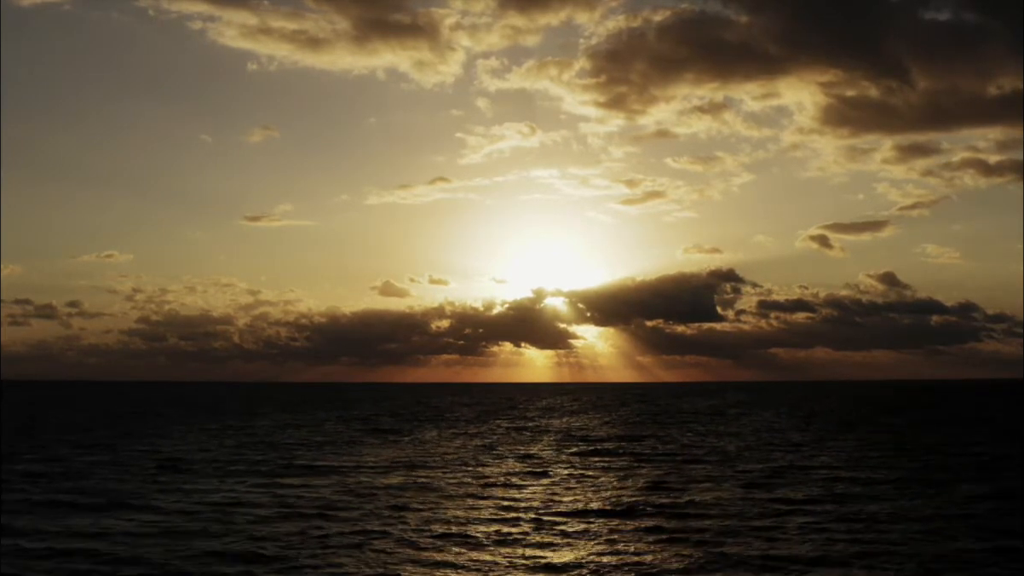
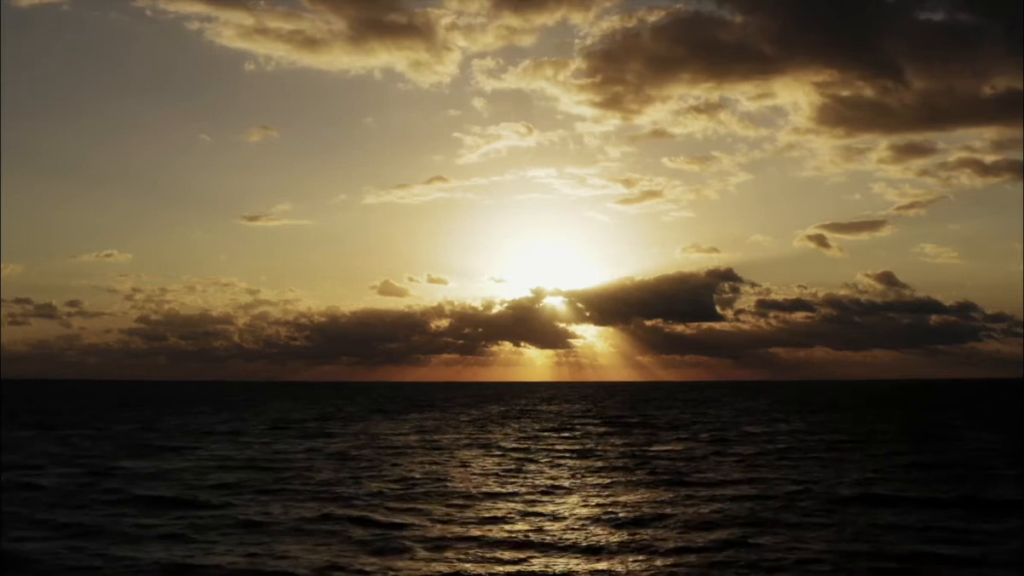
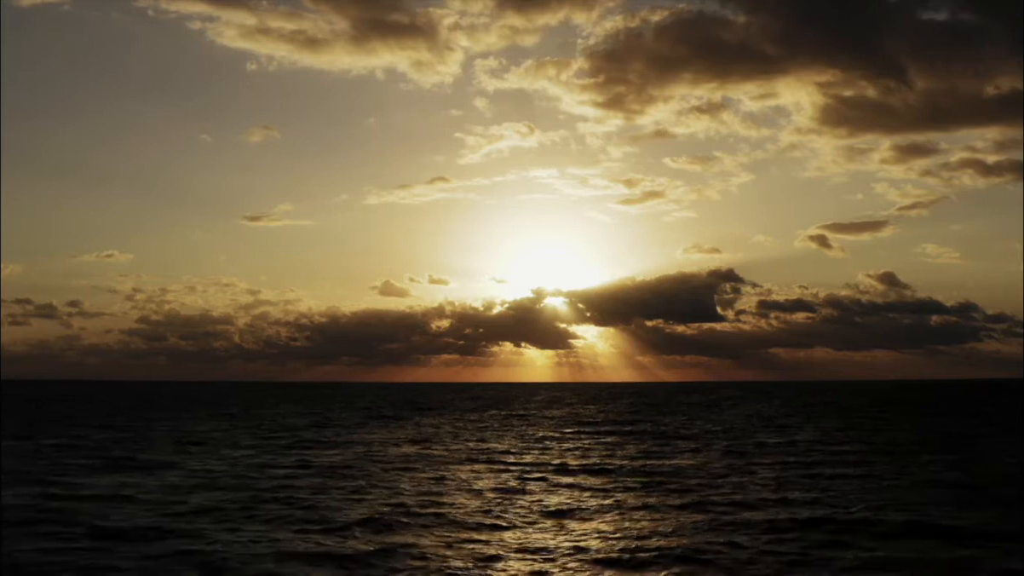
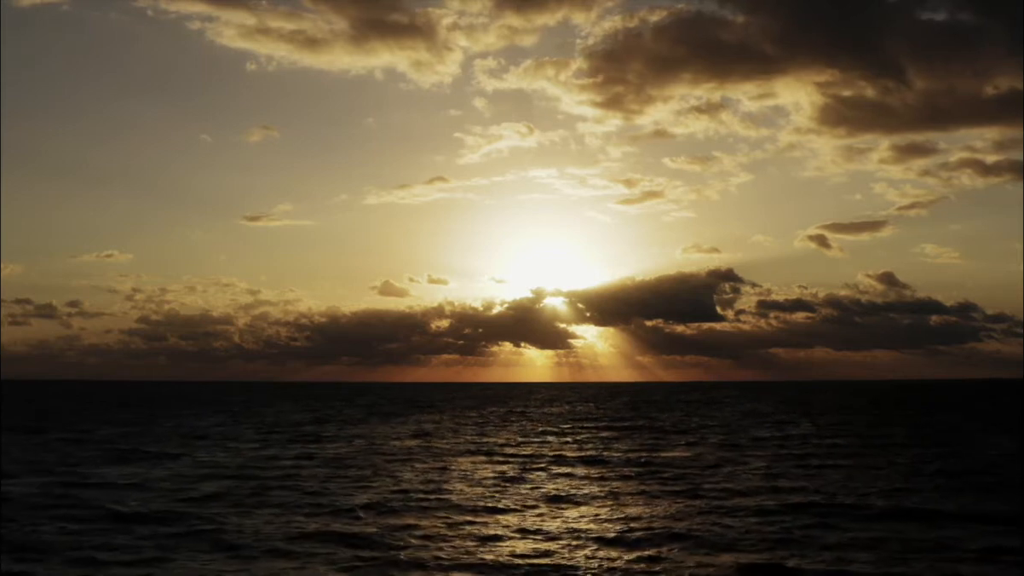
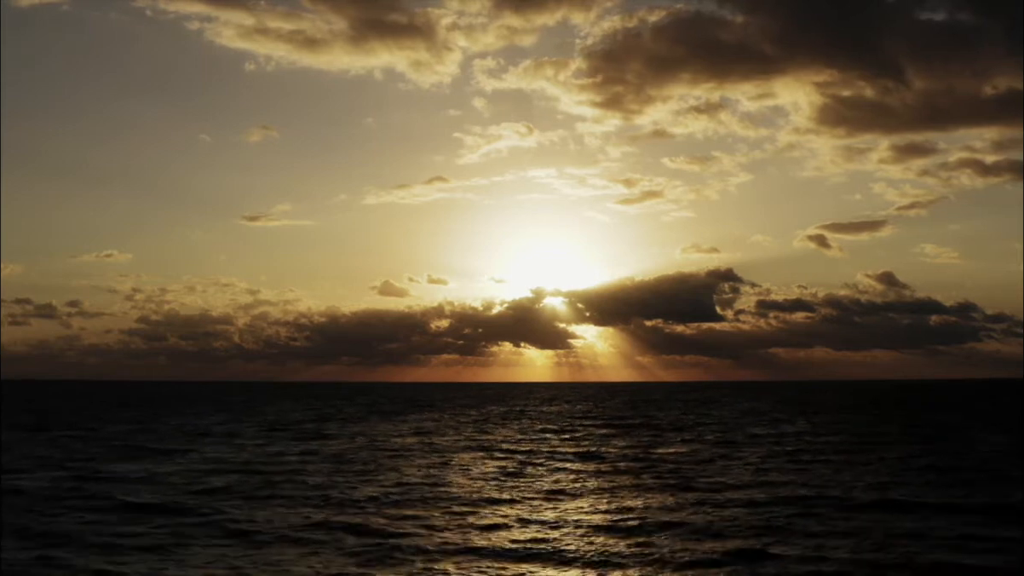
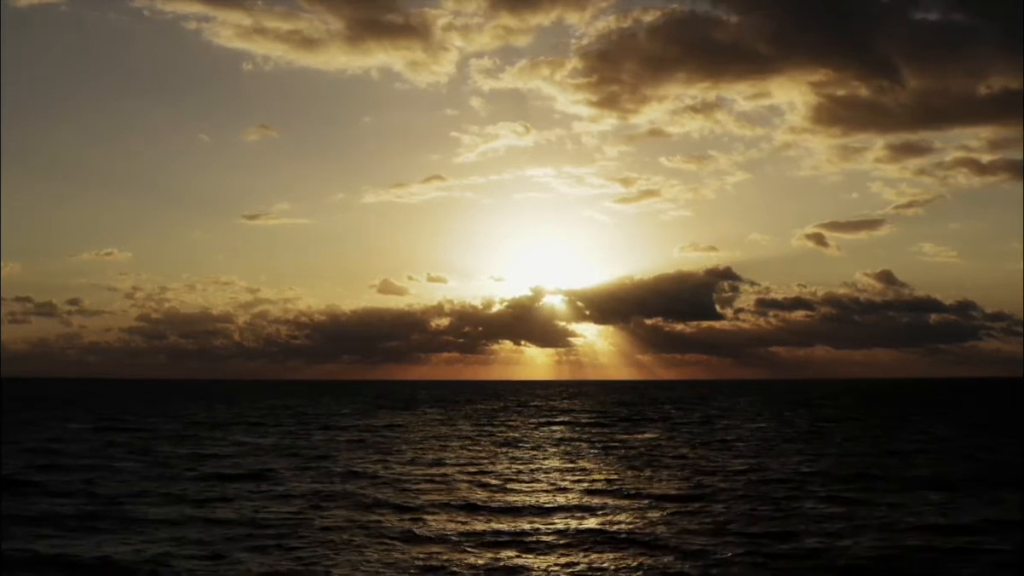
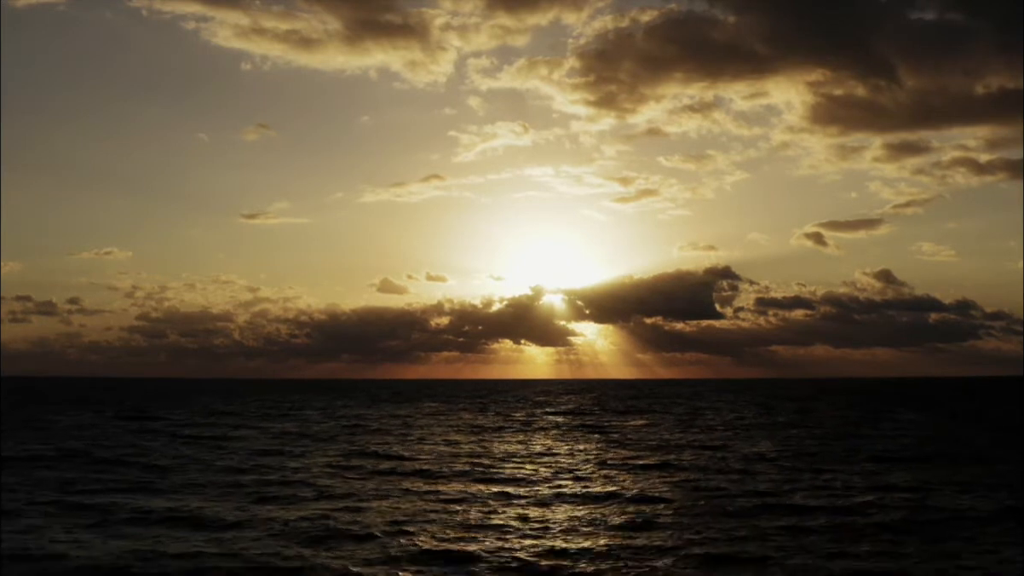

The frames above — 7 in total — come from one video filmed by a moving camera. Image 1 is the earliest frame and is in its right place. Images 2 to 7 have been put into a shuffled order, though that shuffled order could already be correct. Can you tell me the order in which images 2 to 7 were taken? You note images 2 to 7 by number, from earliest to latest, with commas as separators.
3, 4, 5, 2, 6, 7
